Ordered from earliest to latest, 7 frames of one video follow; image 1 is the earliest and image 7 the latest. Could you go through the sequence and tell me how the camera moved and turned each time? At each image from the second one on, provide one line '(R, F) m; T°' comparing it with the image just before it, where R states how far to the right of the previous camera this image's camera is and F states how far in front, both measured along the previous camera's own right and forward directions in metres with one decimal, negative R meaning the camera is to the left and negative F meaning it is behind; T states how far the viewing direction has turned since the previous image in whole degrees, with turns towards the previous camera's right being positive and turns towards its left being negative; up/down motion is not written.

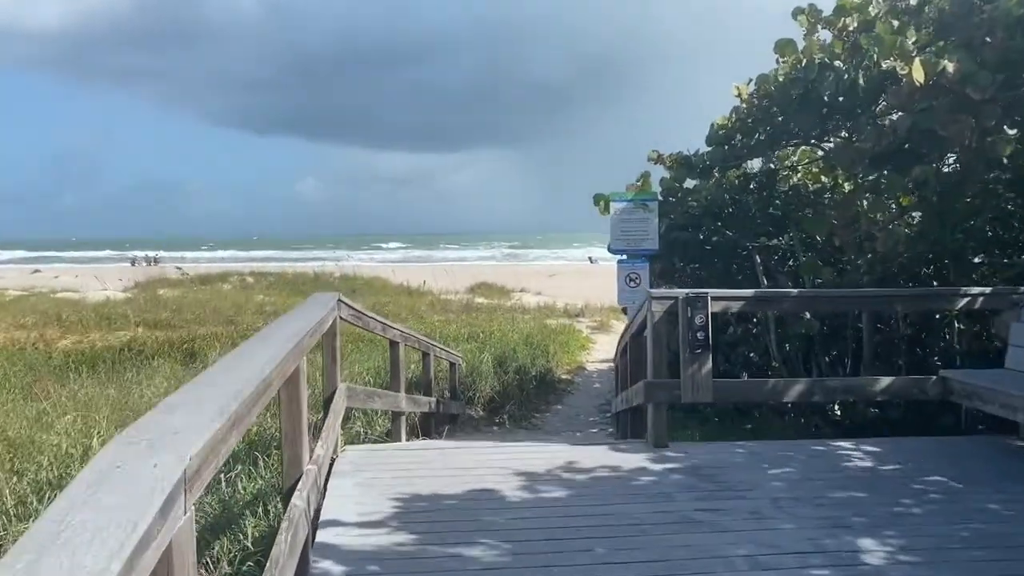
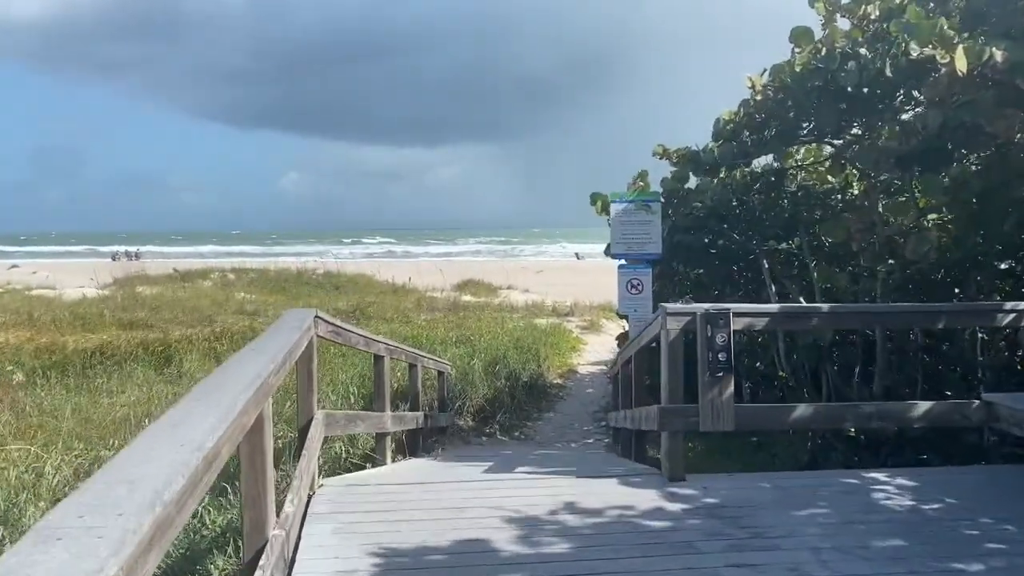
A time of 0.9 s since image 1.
(-0.1, +0.4) m; +1°
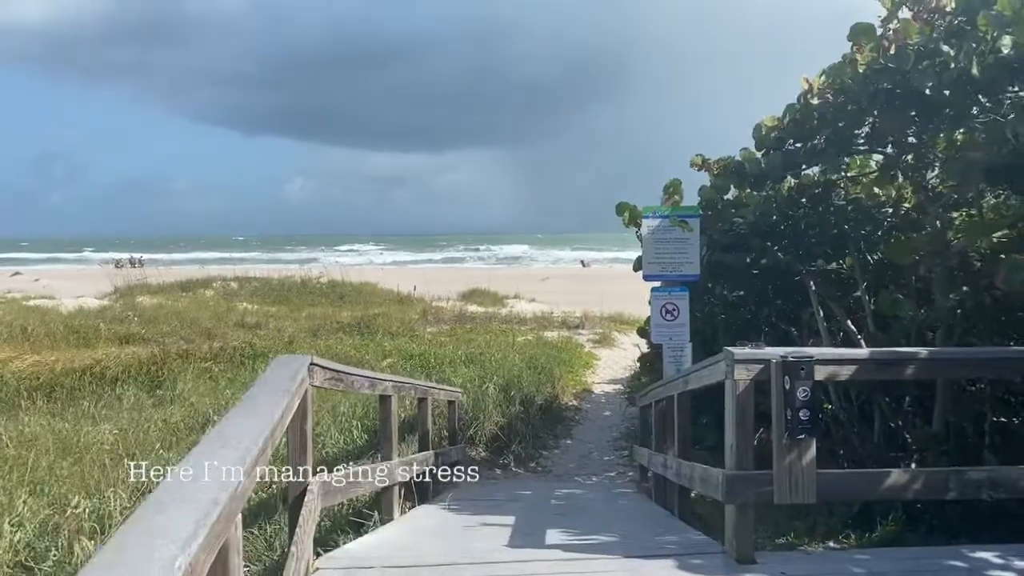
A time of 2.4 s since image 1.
(-0.1, +0.5) m; 0°
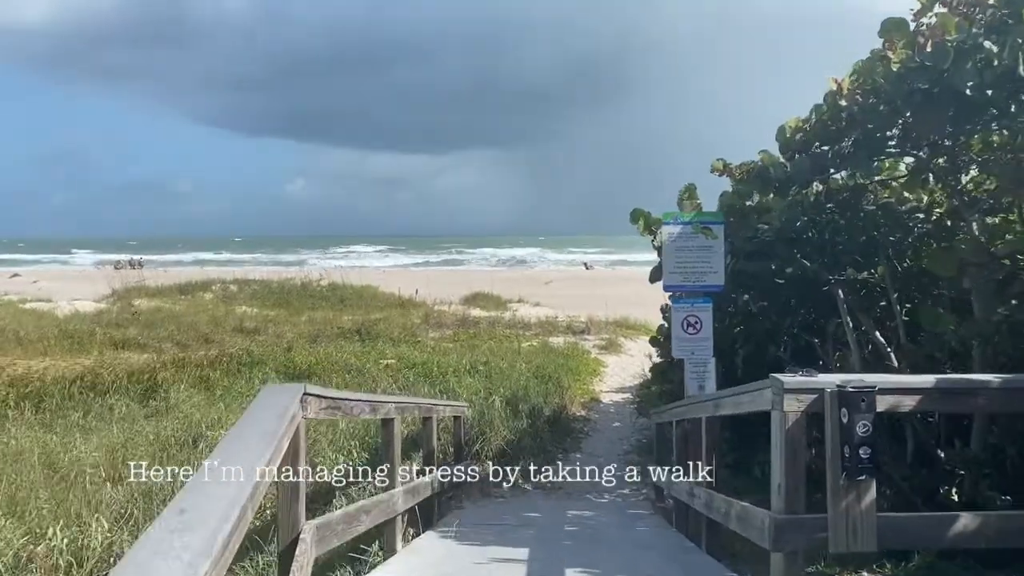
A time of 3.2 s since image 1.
(-0.1, +0.3) m; 0°
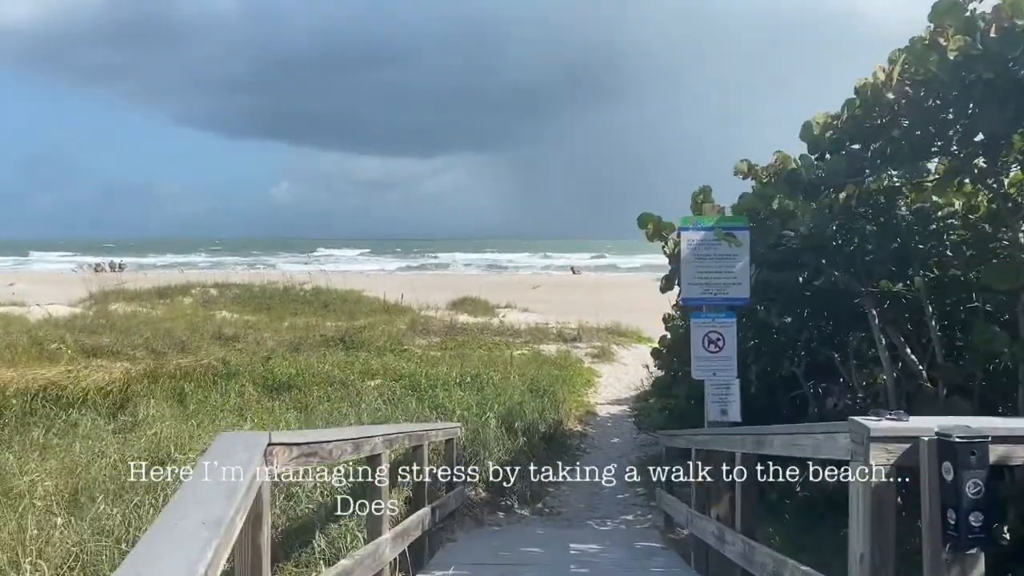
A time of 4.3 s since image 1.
(-0.1, +0.5) m; +1°
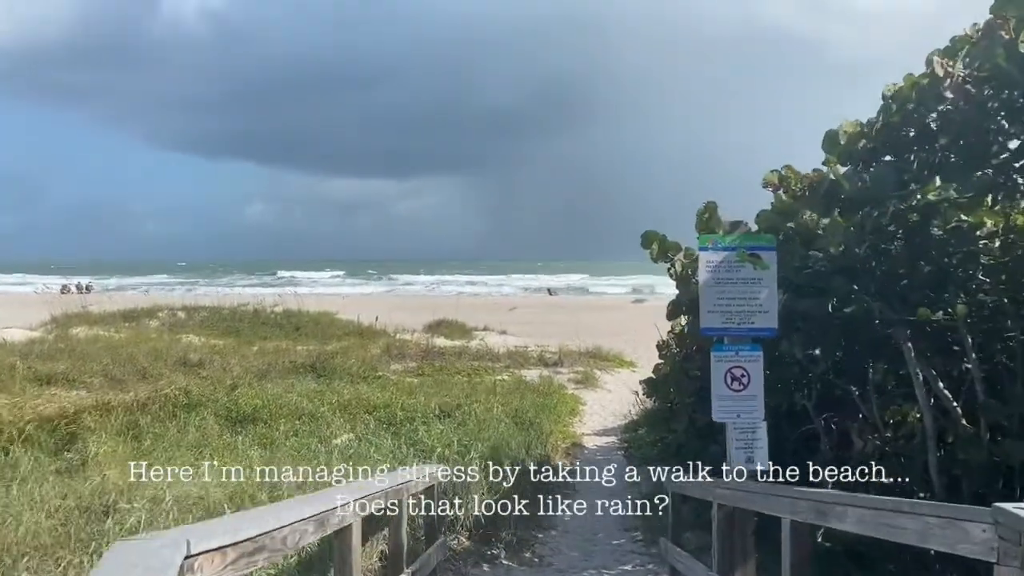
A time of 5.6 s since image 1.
(-0.1, +0.5) m; +2°
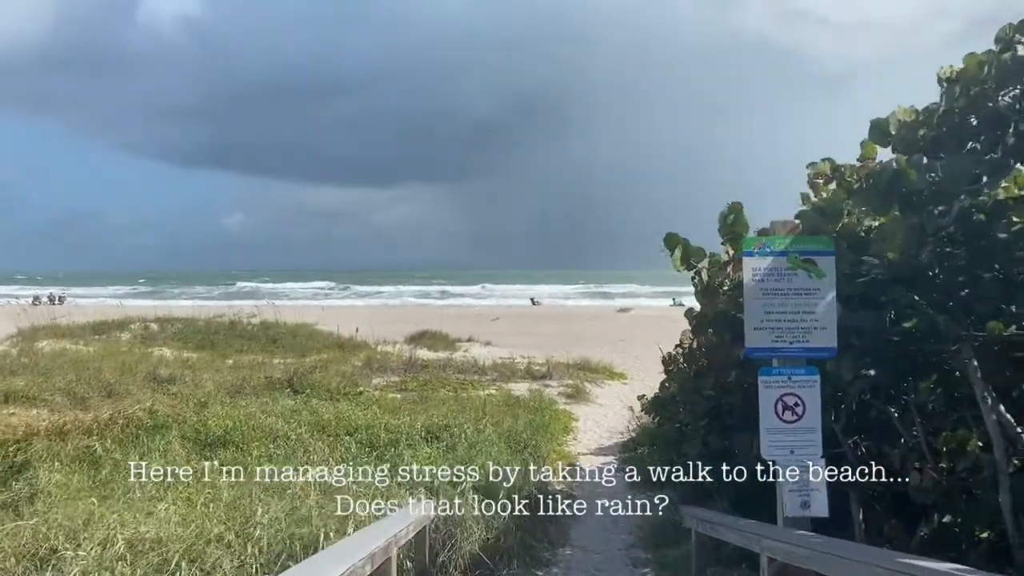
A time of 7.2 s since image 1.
(-0.1, +0.6) m; +1°
